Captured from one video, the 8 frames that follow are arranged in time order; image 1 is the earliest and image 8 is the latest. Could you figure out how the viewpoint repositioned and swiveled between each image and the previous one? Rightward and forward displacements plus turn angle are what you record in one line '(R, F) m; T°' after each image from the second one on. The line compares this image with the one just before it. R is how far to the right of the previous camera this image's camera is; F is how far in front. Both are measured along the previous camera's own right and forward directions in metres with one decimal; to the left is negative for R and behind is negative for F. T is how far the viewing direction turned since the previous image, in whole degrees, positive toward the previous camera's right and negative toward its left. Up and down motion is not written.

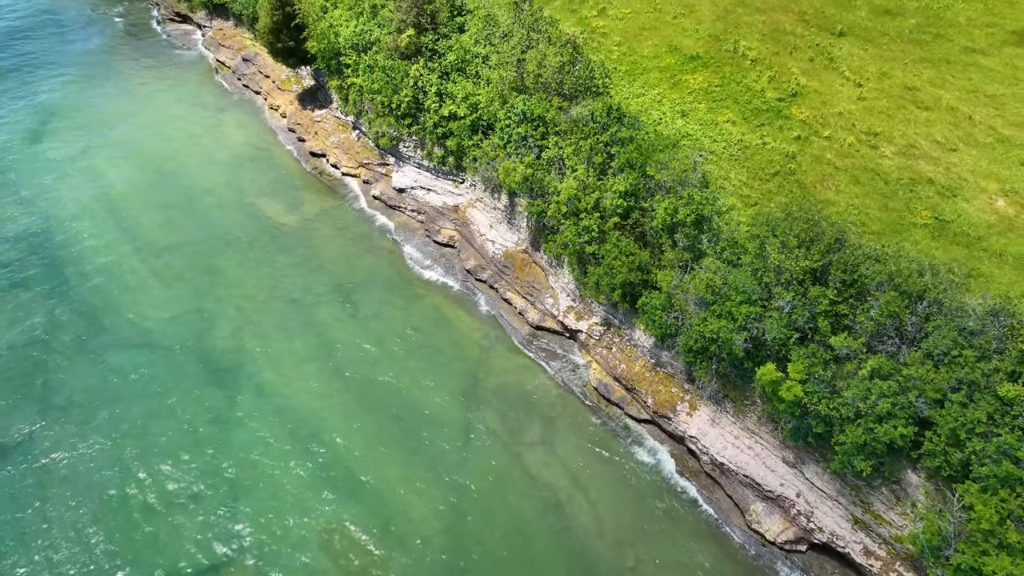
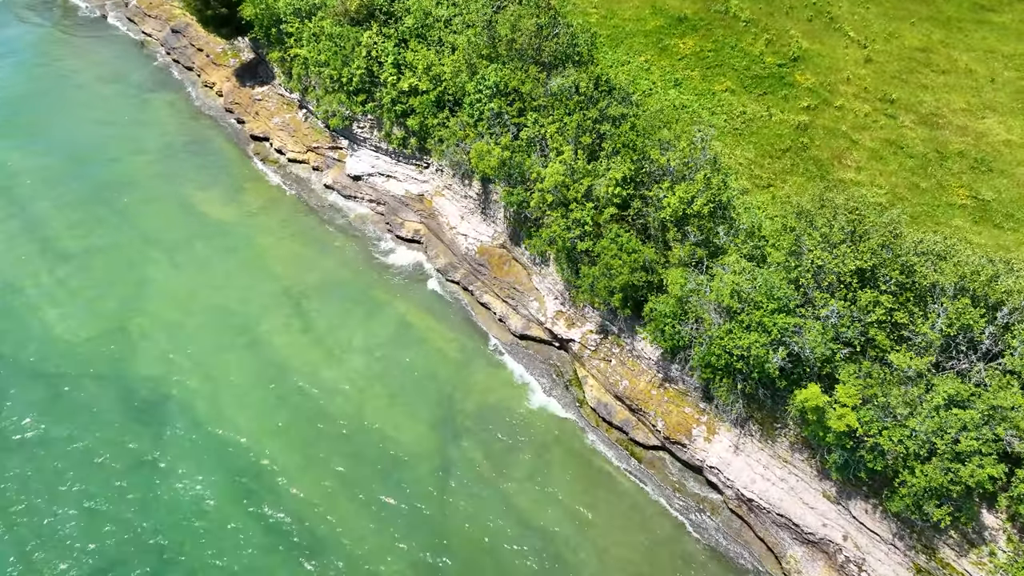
(-0.6, +5.4) m; +3°
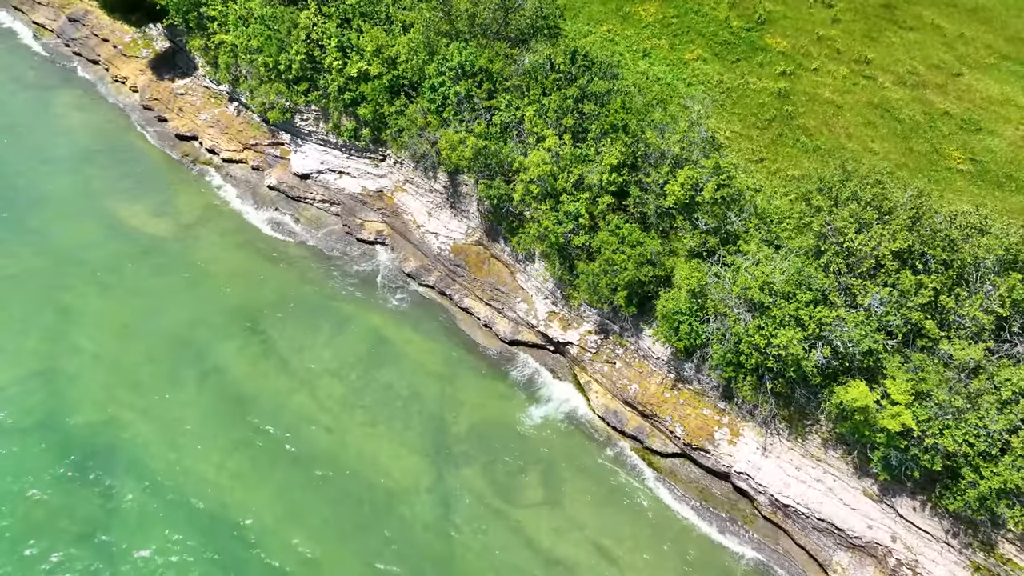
(-2.1, +3.1) m; +5°
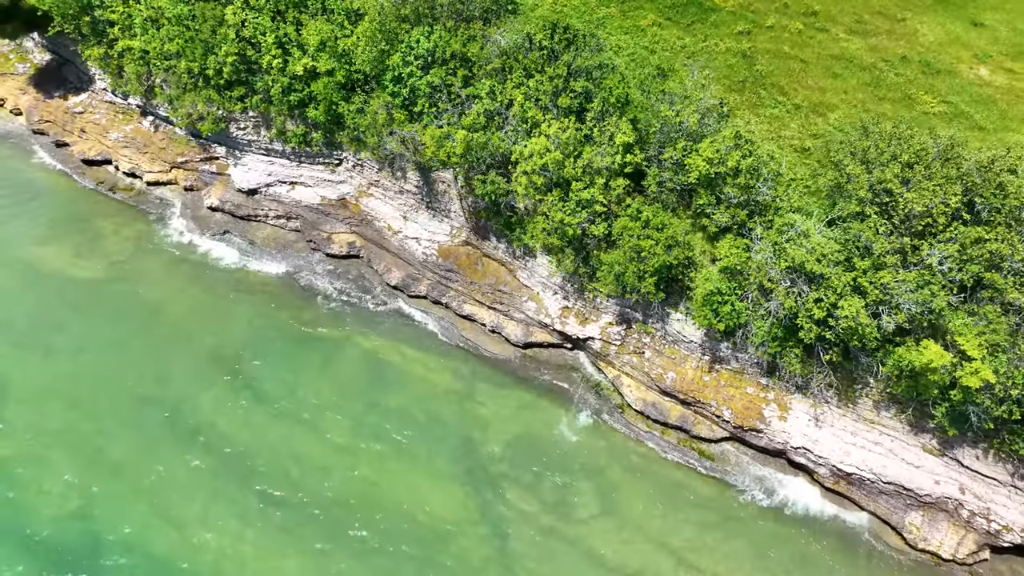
(-4.1, +2.4) m; +8°
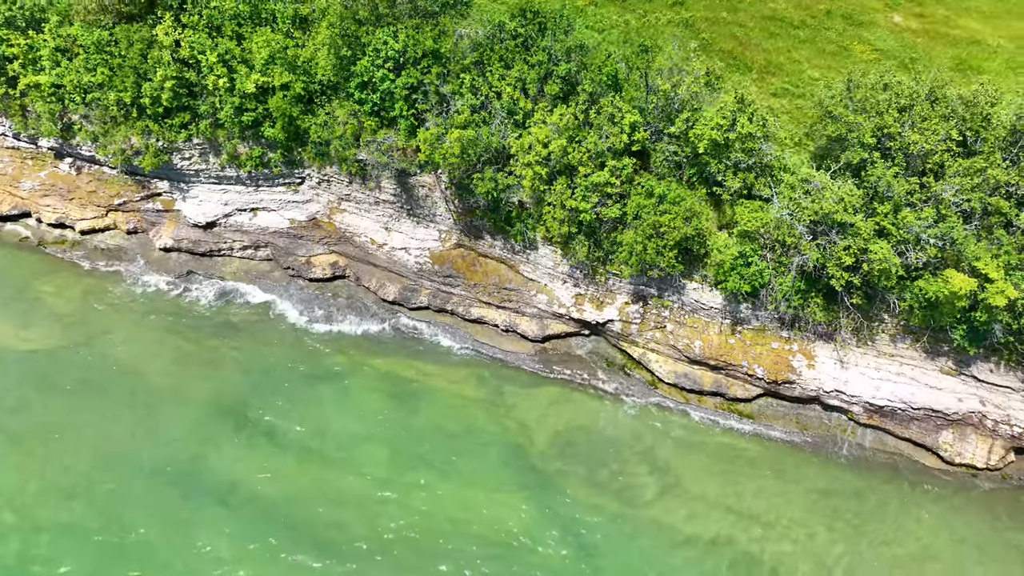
(-4.6, +1.0) m; +9°
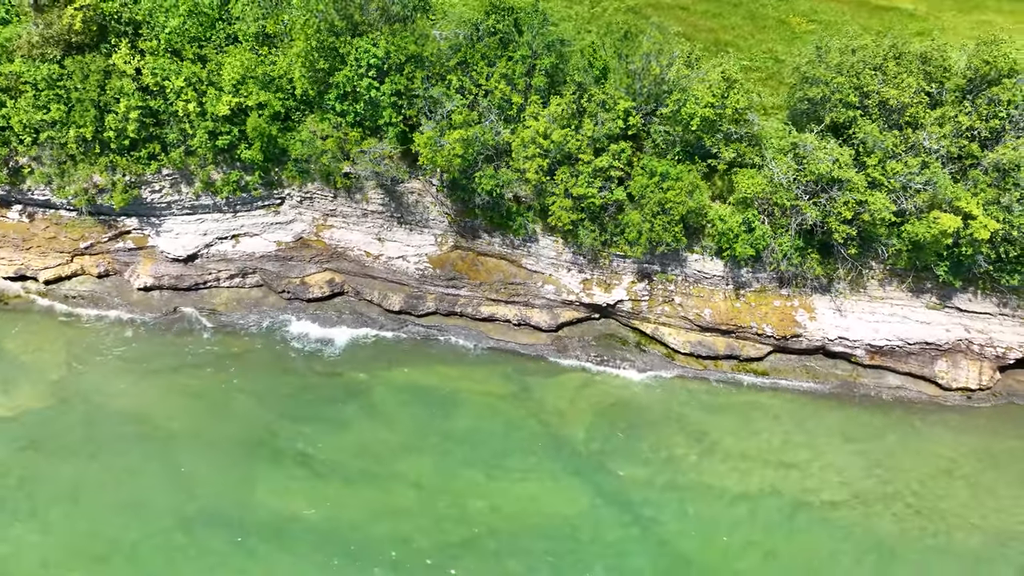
(-3.8, 0.0) m; +7°
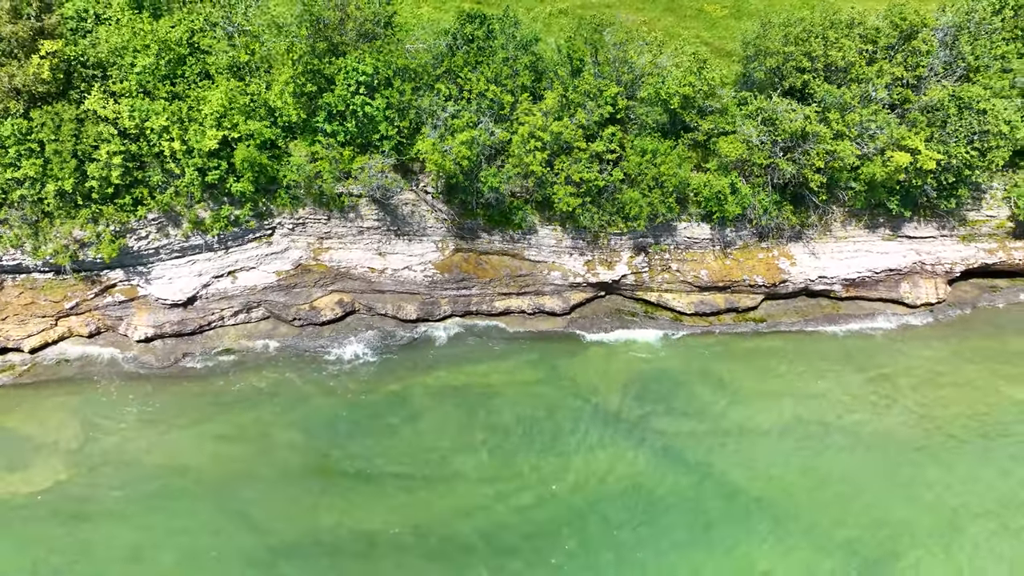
(-5.1, -0.7) m; +9°
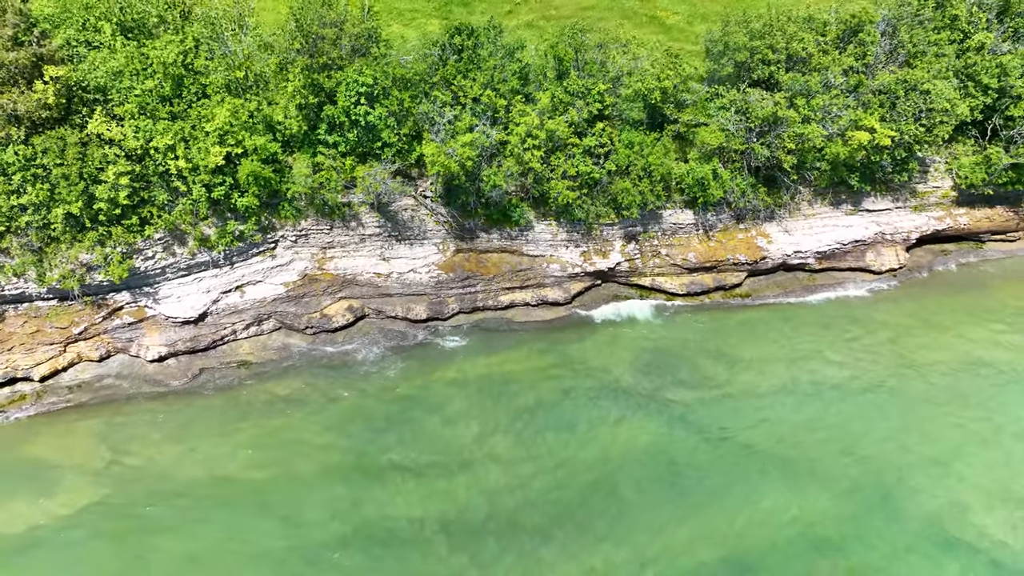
(-2.8, -1.2) m; +5°
